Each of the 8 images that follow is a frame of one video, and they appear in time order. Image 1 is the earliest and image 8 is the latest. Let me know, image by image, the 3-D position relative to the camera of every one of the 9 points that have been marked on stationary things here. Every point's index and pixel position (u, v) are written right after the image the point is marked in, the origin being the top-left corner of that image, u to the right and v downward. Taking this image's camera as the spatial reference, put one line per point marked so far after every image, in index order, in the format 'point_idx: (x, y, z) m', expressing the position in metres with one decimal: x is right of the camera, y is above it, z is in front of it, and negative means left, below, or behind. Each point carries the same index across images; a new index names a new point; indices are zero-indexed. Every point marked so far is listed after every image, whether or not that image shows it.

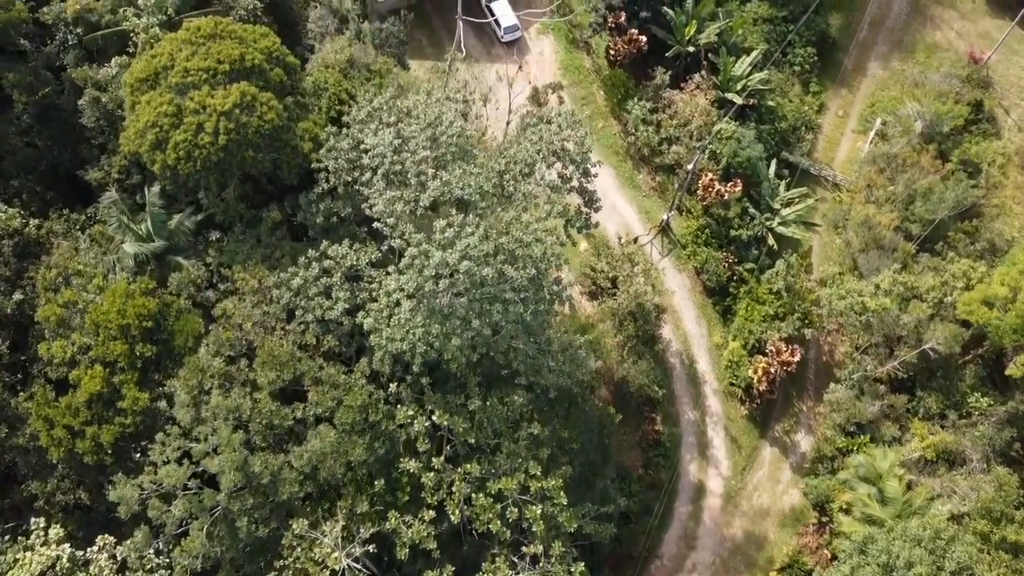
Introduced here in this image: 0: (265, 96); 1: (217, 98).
0: (-5.1, +4.0, +13.7) m
1: (-6.0, +3.8, +13.4) m
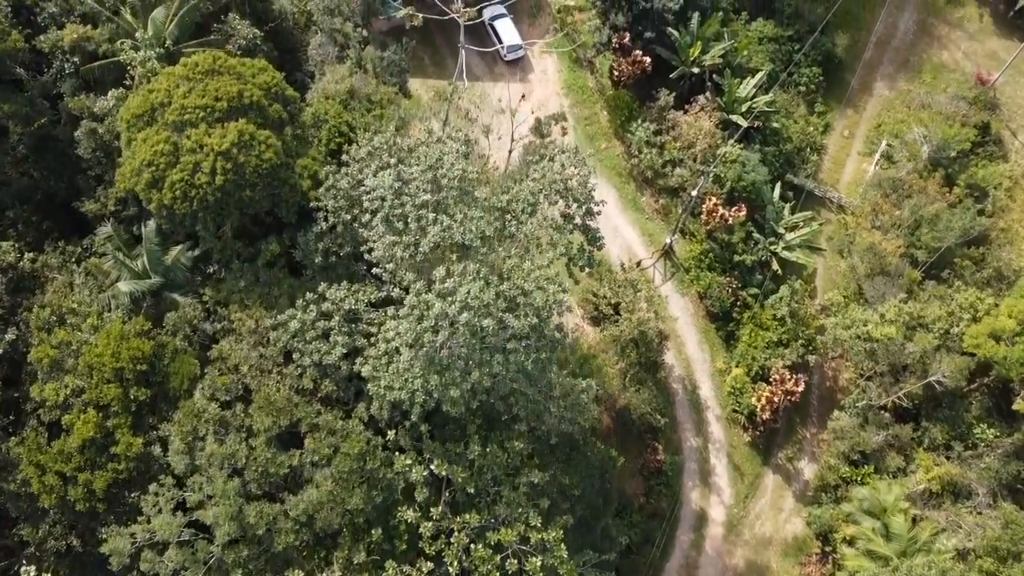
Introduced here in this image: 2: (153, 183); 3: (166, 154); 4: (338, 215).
0: (-5.1, +3.1, +13.5) m
1: (-5.9, +3.0, +13.2) m
2: (-7.2, +2.1, +13.3) m
3: (-6.9, +2.7, +13.2) m
4: (-3.6, +1.5, +13.6) m
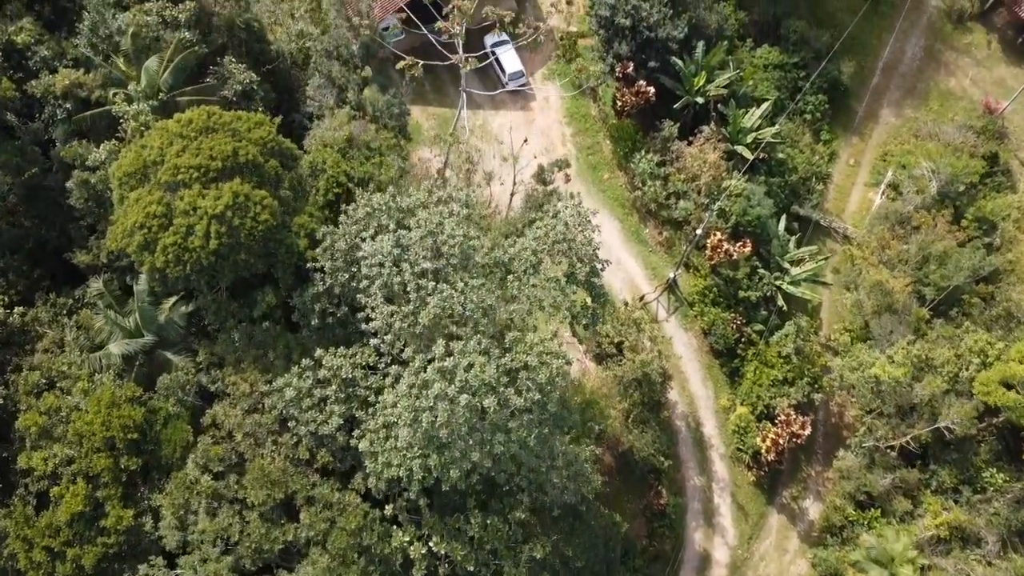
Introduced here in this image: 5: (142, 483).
0: (-5.0, +1.9, +13.1) m
1: (-5.9, +1.7, +12.8) m
2: (-7.2, +0.8, +12.9) m
3: (-6.9, +1.4, +12.8) m
4: (-3.5, +0.2, +13.3) m
5: (-7.3, -3.8, +13.0) m
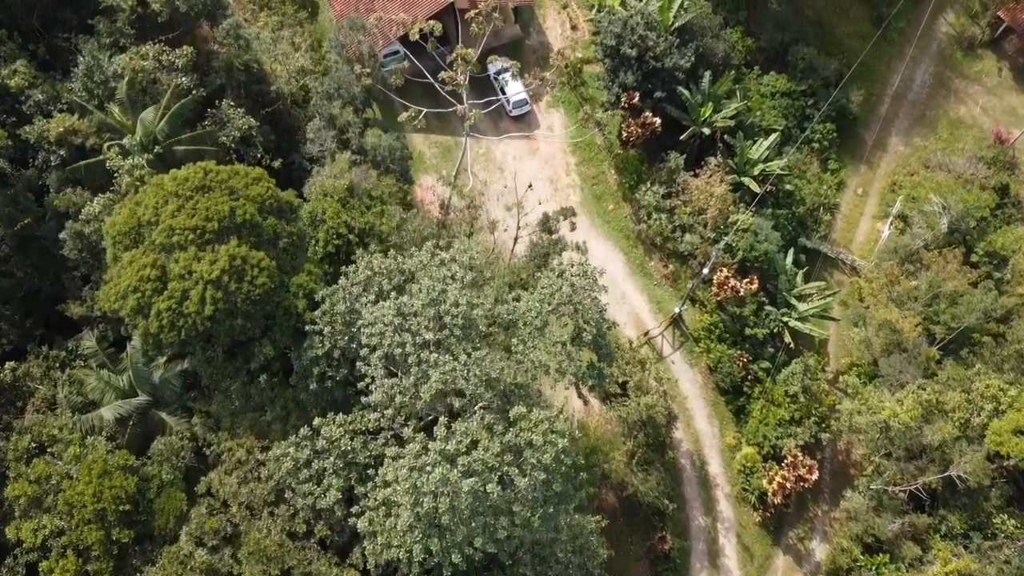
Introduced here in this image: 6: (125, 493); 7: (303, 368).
0: (-4.9, +0.6, +12.7) m
1: (-5.8, +0.5, +12.4) m
2: (-7.1, -0.4, +12.5) m
3: (-6.8, +0.2, +12.4) m
4: (-3.5, -1.0, +12.9) m
5: (-7.2, -5.1, +12.6) m
6: (-7.3, -3.8, +12.4) m
7: (-4.2, -1.6, +13.1) m
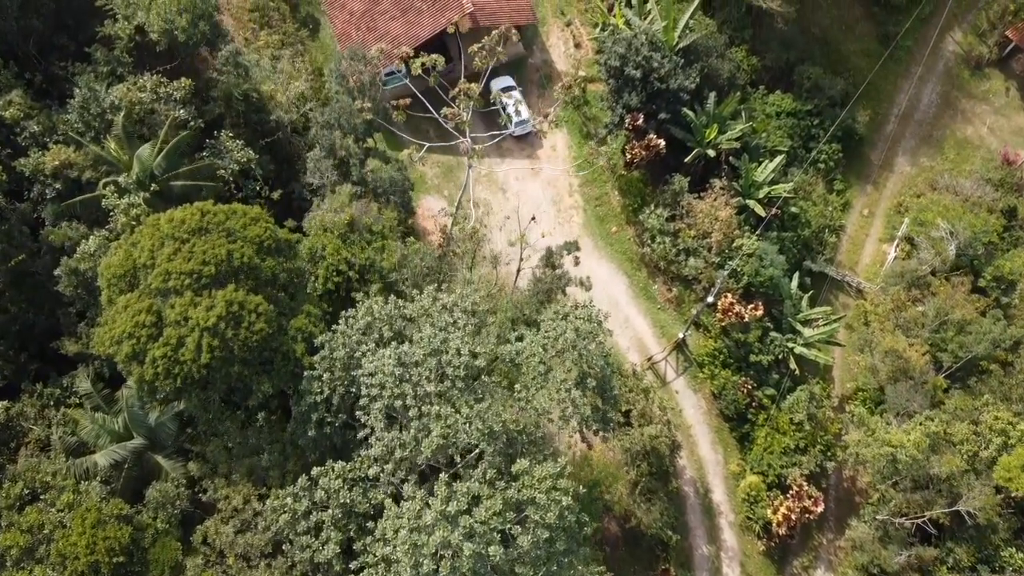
0: (-4.9, -0.2, +12.5) m
1: (-5.7, -0.4, +12.1) m
2: (-7.0, -1.2, +12.3) m
3: (-6.7, -0.7, +12.2) m
4: (-3.4, -1.9, +12.6) m
5: (-7.2, -5.9, +12.3) m
6: (-7.2, -4.7, +12.2) m
7: (-4.1, -2.5, +12.9) m
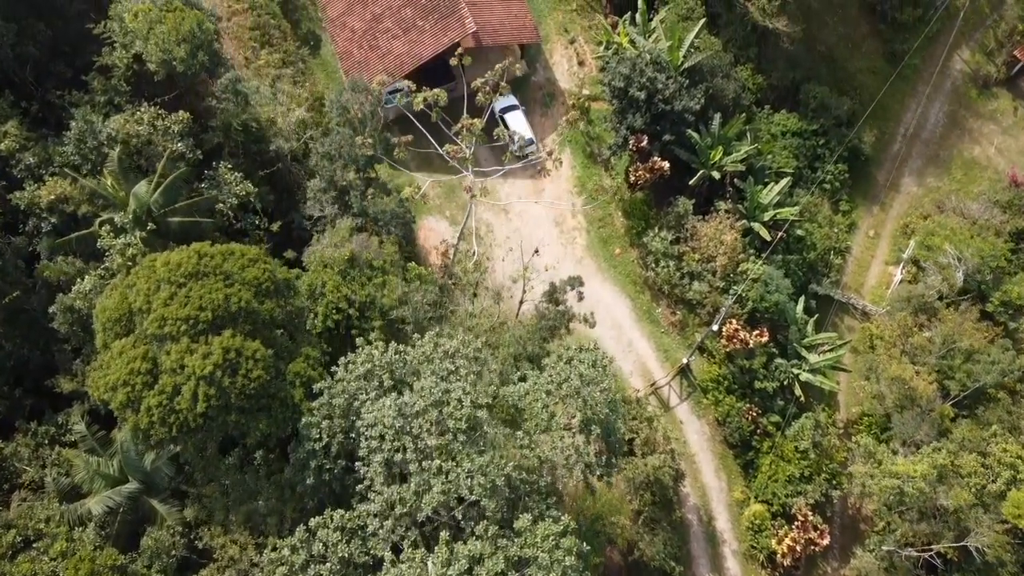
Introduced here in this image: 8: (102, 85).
0: (-4.8, -1.1, +12.2) m
1: (-5.7, -1.2, +11.9) m
2: (-7.0, -2.1, +12.0) m
3: (-6.7, -1.5, +11.9) m
4: (-3.4, -2.7, +12.4) m
5: (-7.1, -6.8, +12.1) m
6: (-7.2, -5.5, +11.9) m
7: (-4.1, -3.3, +12.6) m
8: (-10.2, +5.1, +16.5) m
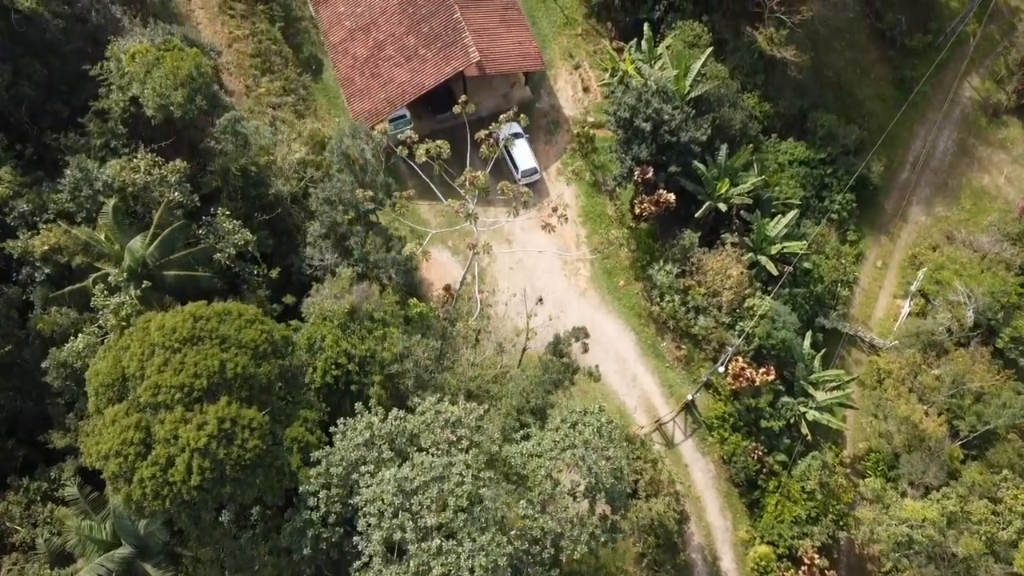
0: (-4.8, -2.3, +11.9) m
1: (-5.6, -2.4, +11.5) m
2: (-6.9, -3.3, +11.7) m
3: (-6.6, -2.7, +11.6) m
4: (-3.3, -3.9, +12.0) m
5: (-7.1, -7.9, +11.8) m
6: (-7.2, -6.7, +11.6) m
7: (-4.0, -4.5, +12.3) m
8: (-10.1, +3.9, +16.2) m
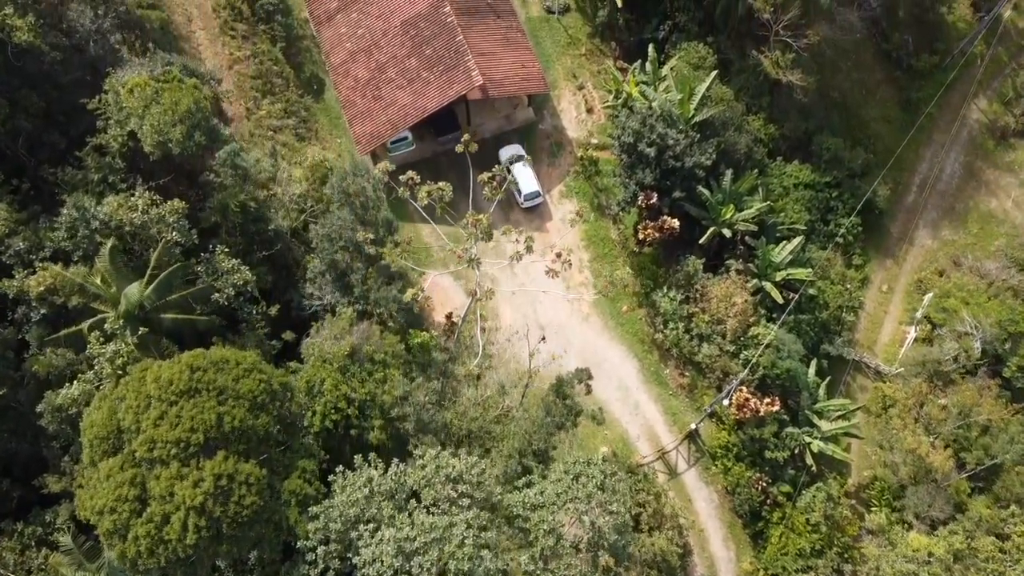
0: (-4.7, -3.2, +11.6) m
1: (-5.6, -3.3, +11.3) m
2: (-6.9, -4.2, +11.5) m
3: (-6.6, -3.6, +11.4) m
4: (-3.3, -4.9, +11.8) m
5: (-7.1, -8.8, +11.5) m
6: (-7.1, -7.6, +11.4) m
7: (-4.0, -5.5, +12.1) m
8: (-10.0, +3.0, +15.9) m
